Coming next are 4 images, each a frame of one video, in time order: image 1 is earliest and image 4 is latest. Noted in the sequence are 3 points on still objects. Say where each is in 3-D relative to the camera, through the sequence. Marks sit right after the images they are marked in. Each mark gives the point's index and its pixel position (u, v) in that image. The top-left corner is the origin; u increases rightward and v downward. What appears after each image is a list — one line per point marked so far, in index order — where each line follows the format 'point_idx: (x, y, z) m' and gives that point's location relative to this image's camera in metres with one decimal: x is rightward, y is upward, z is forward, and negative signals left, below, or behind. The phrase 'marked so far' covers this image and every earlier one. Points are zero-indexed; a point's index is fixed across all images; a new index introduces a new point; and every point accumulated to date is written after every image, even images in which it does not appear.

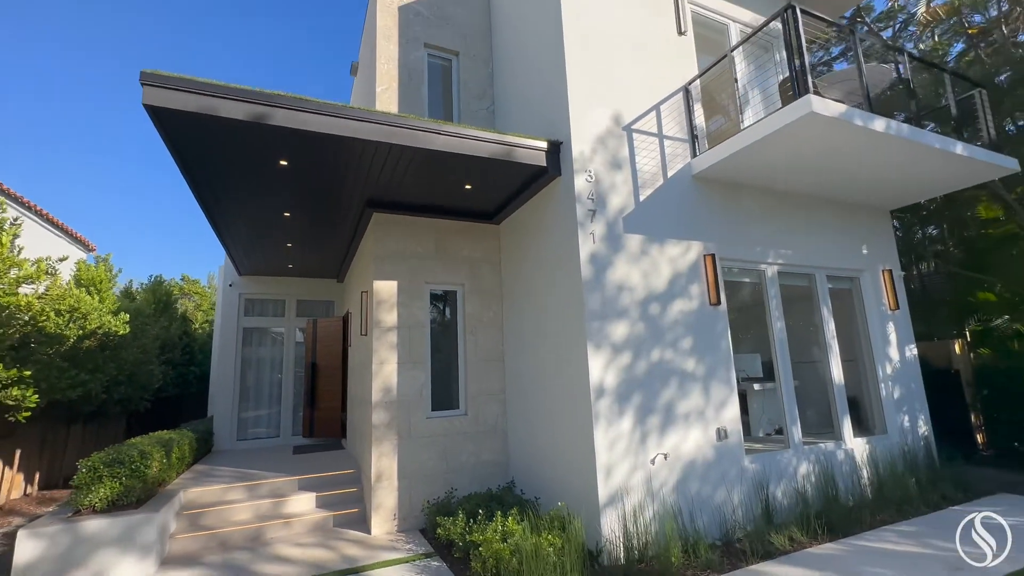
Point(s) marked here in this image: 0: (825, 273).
0: (+4.5, +0.2, +6.7) m
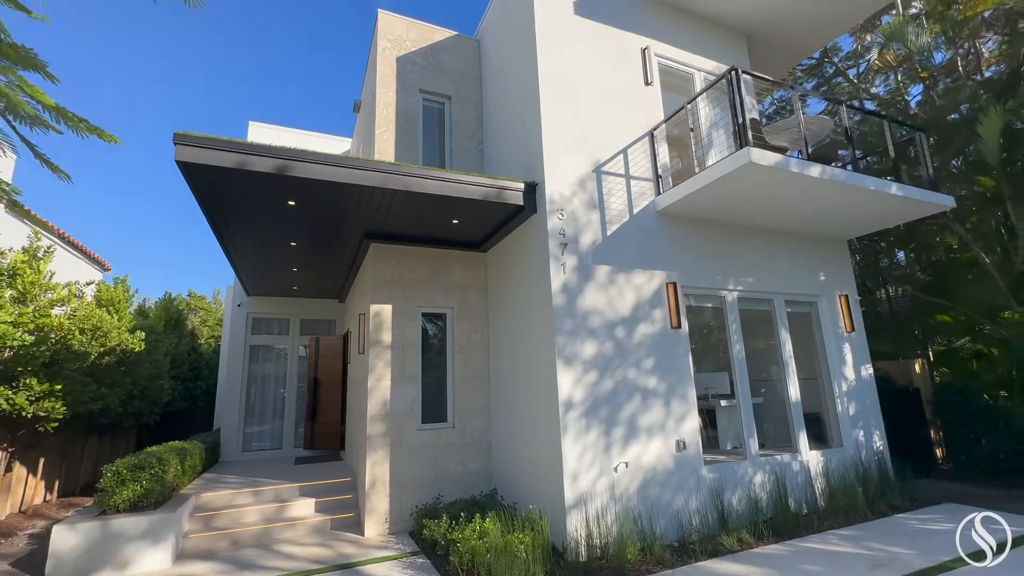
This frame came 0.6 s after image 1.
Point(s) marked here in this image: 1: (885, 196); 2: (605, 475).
0: (+4.3, -0.2, +7.3) m
1: (+5.0, +1.2, +6.3) m
2: (+1.1, -2.1, +5.3) m
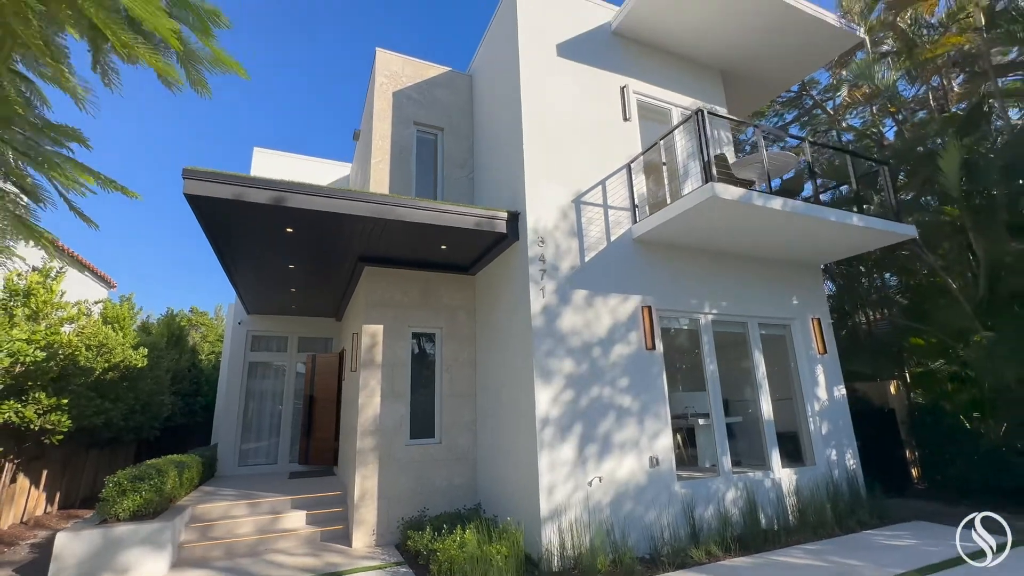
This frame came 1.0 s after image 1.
0: (+4.0, -0.5, +7.7) m
1: (+4.8, +0.9, +6.7) m
2: (+0.8, -2.4, +5.6) m
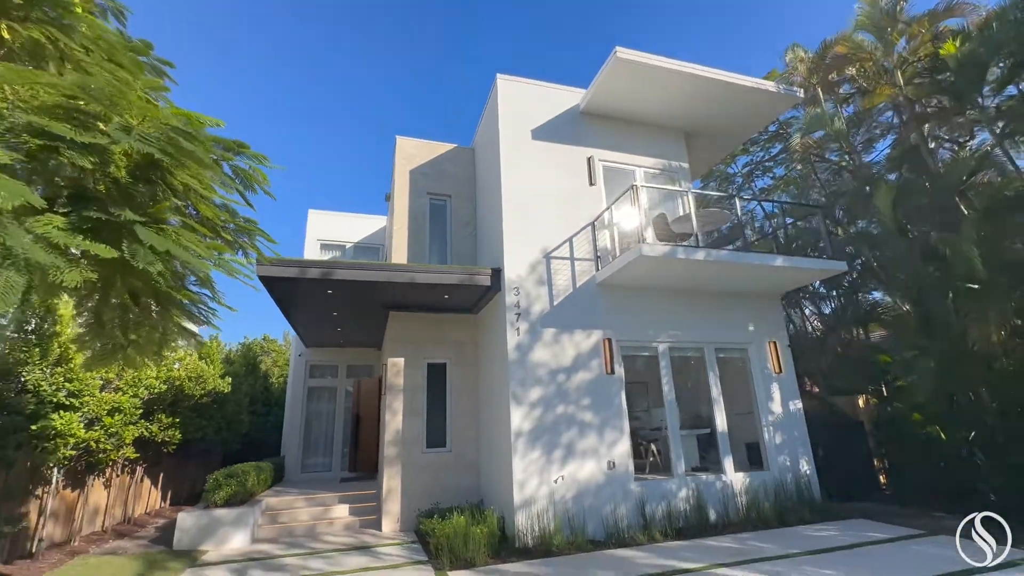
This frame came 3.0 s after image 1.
0: (+3.9, -1.1, +9.0) m
1: (+4.5, +0.4, +8.0) m
2: (+0.5, -3.1, +7.3) m
